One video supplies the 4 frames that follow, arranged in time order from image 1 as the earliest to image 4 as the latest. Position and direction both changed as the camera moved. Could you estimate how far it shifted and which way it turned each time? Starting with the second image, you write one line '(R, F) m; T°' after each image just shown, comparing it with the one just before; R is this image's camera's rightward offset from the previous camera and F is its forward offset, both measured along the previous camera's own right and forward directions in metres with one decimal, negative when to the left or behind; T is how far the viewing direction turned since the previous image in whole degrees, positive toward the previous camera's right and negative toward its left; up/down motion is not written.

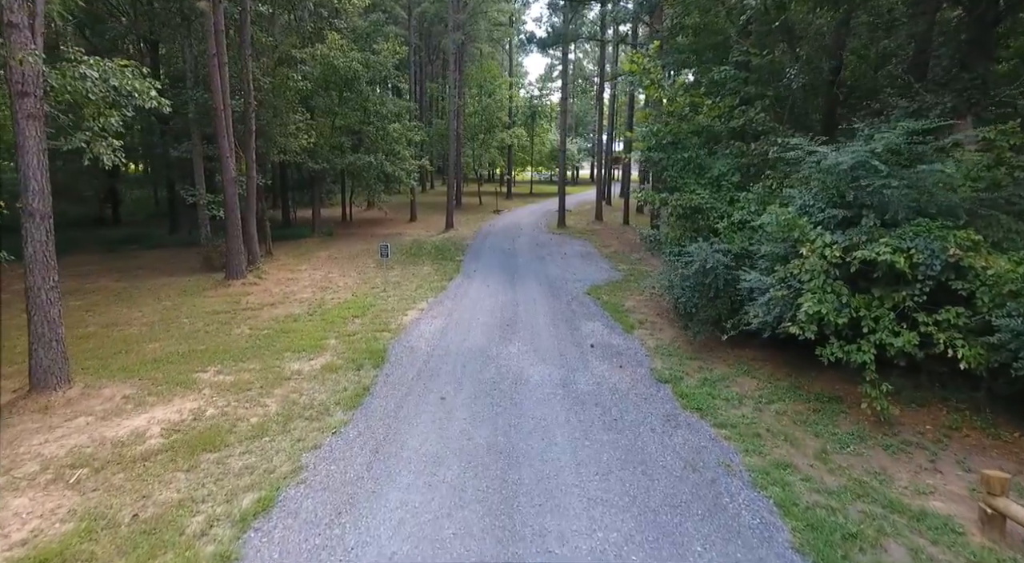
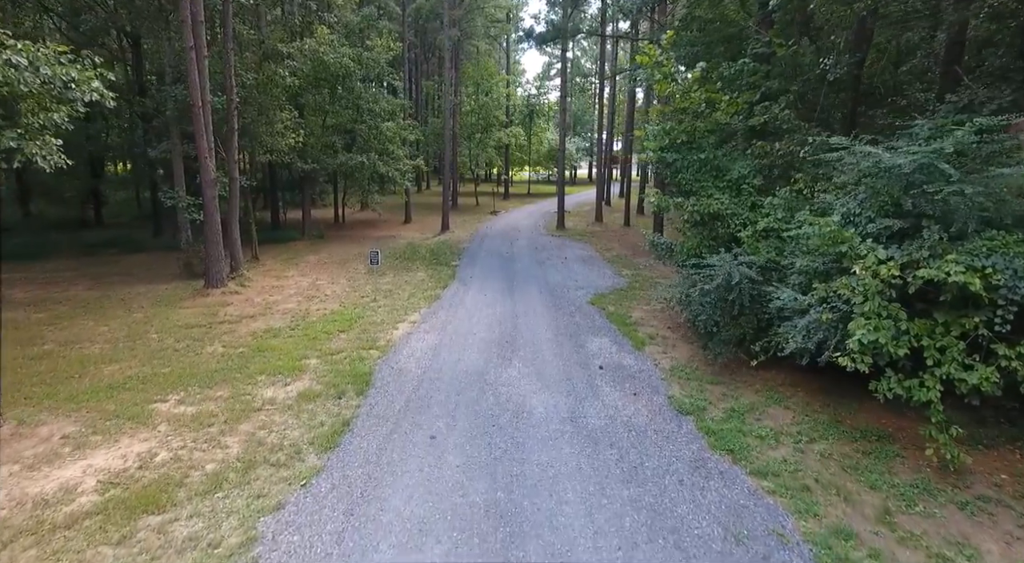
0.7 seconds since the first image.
(0.0, +0.9) m; 0°
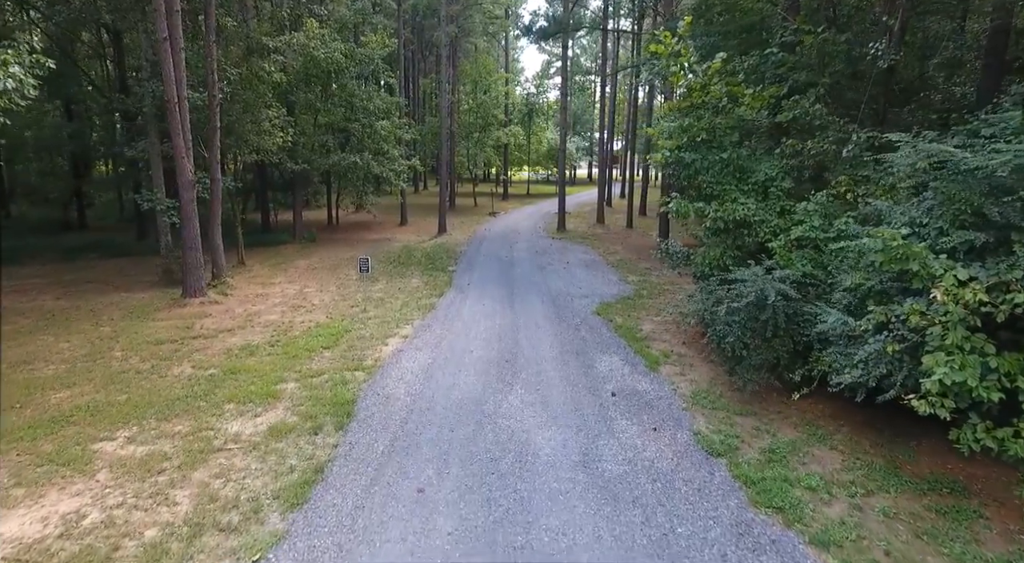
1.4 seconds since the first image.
(0.0, +0.9) m; 0°
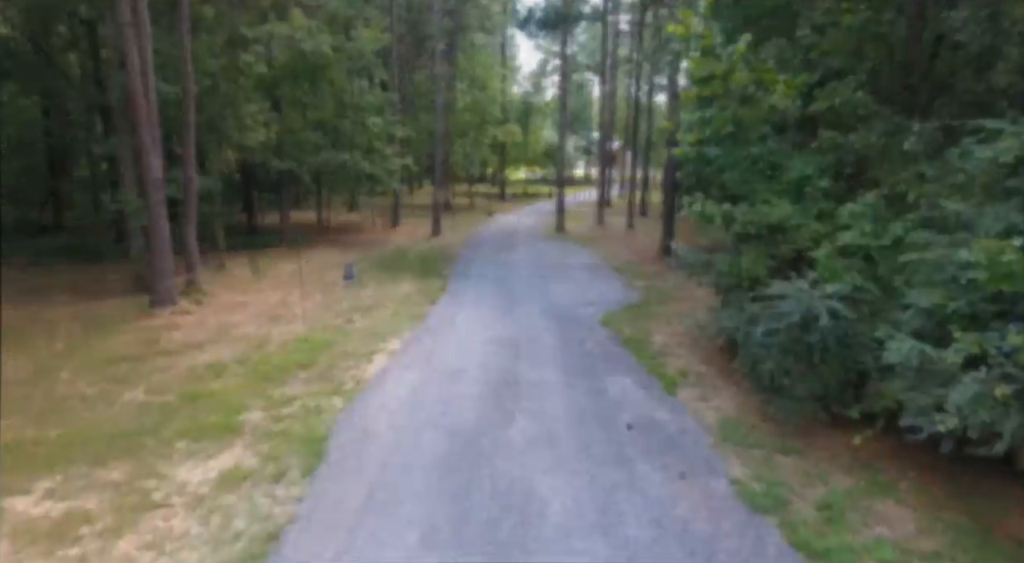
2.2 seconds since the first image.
(0.0, +1.0) m; 0°
